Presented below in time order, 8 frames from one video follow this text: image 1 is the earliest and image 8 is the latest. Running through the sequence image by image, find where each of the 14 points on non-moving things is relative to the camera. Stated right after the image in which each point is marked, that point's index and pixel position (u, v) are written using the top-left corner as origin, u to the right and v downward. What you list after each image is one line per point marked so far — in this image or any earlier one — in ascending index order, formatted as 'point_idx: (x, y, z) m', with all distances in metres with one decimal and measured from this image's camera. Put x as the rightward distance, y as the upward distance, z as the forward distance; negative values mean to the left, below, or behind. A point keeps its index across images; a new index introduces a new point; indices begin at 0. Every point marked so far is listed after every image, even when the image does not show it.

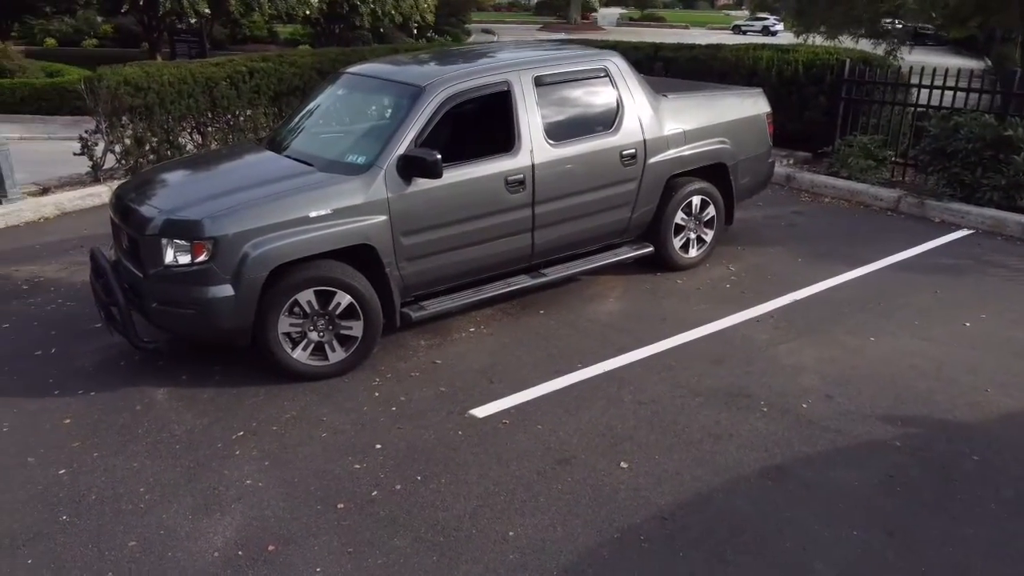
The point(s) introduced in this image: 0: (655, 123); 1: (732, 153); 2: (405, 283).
0: (+1.1, +1.2, +6.2) m
1: (+1.8, +1.1, +6.7) m
2: (-0.7, 0.0, +5.3) m
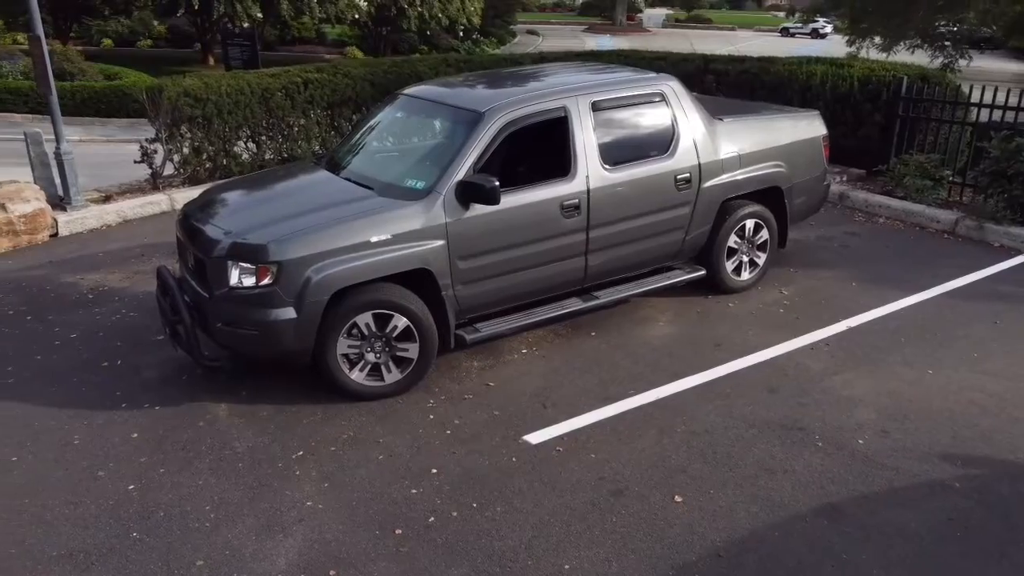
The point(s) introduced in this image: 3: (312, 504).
0: (+1.5, +1.1, +6.1) m
1: (+2.3, +0.9, +6.7) m
2: (-0.3, -0.1, +5.3) m
3: (-1.0, -1.1, +4.2) m
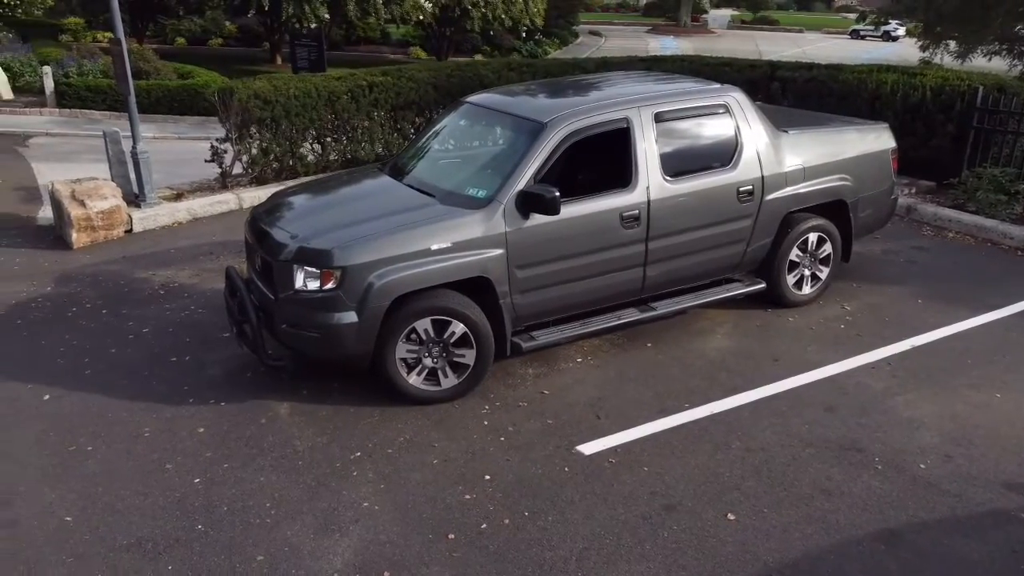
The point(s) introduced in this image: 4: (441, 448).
0: (+2.0, +1.0, +6.1) m
1: (+2.8, +0.8, +6.6) m
2: (0.0, -0.2, +5.4) m
3: (-0.8, -1.1, +4.3) m
4: (-0.4, -0.9, +4.8) m
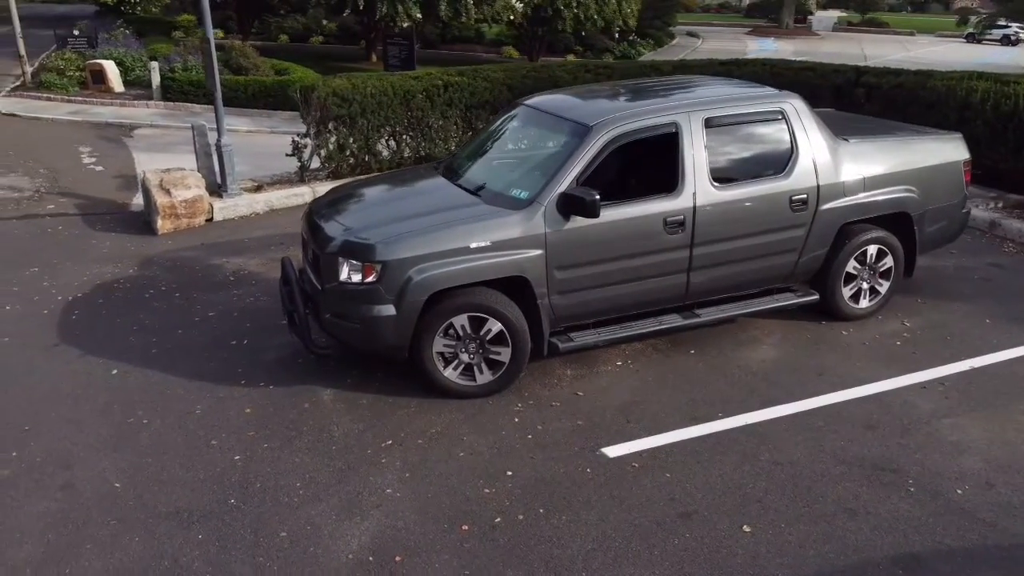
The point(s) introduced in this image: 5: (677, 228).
0: (+2.3, +0.9, +5.9) m
1: (+3.2, +0.7, +6.3) m
2: (+0.3, -0.2, +5.4) m
3: (-0.7, -1.1, +4.4) m
4: (-0.3, -0.9, +4.9) m
5: (+1.1, +0.4, +5.5) m
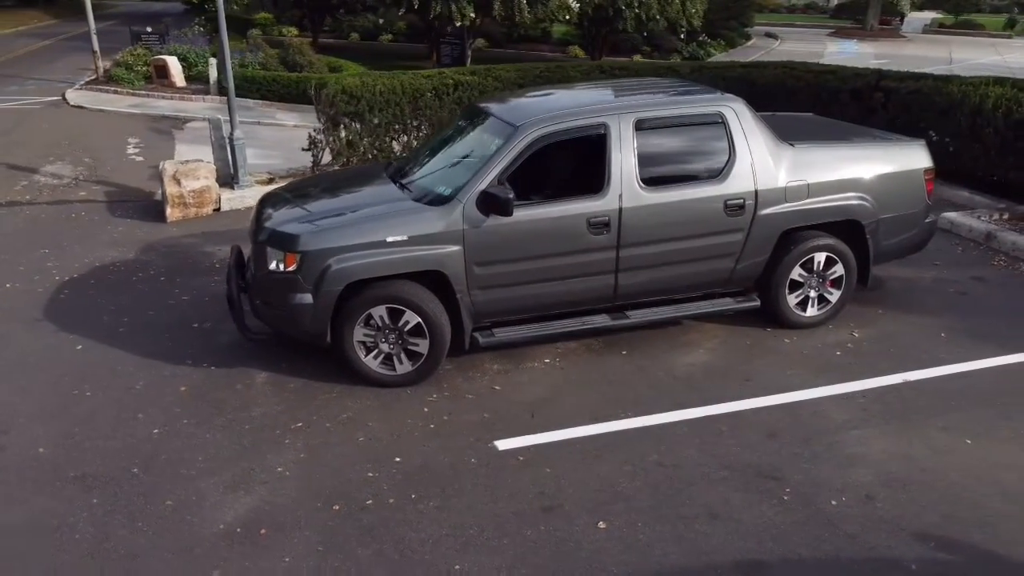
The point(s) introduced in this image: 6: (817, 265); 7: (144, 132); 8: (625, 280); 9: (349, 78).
0: (+1.9, +0.8, +5.9) m
1: (+2.7, +0.6, +6.2) m
2: (-0.2, -0.1, +5.6) m
3: (-1.3, -1.0, +4.7) m
4: (-0.9, -0.9, +5.1) m
5: (+0.6, +0.4, +5.6) m
6: (+2.3, +0.2, +6.2) m
7: (-7.3, +3.1, +16.2) m
8: (+0.8, +0.1, +5.8) m
9: (-2.2, +2.8, +10.8) m
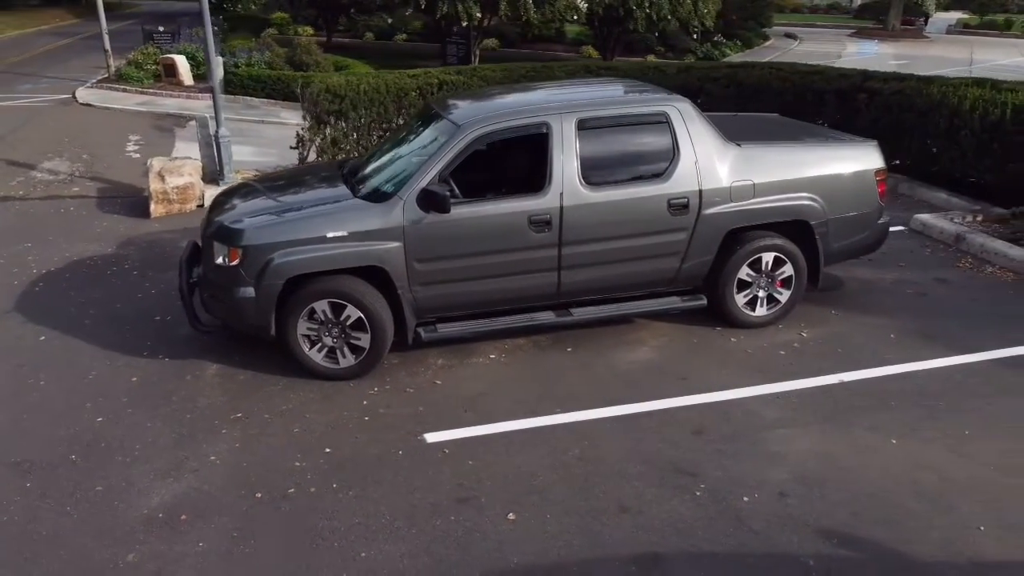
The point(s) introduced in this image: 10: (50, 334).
0: (+1.5, +0.8, +5.9) m
1: (+2.4, +0.6, +6.2) m
2: (-0.6, -0.1, +5.7) m
3: (-1.7, -1.0, +4.8) m
4: (-1.3, -0.8, +5.2) m
5: (+0.2, +0.4, +5.6) m
6: (+1.9, +0.2, +6.2) m
7: (-7.4, +3.2, +16.5) m
8: (+0.4, +0.1, +5.8) m
9: (-2.4, +2.8, +11.0) m
10: (-3.7, -0.4, +6.6) m
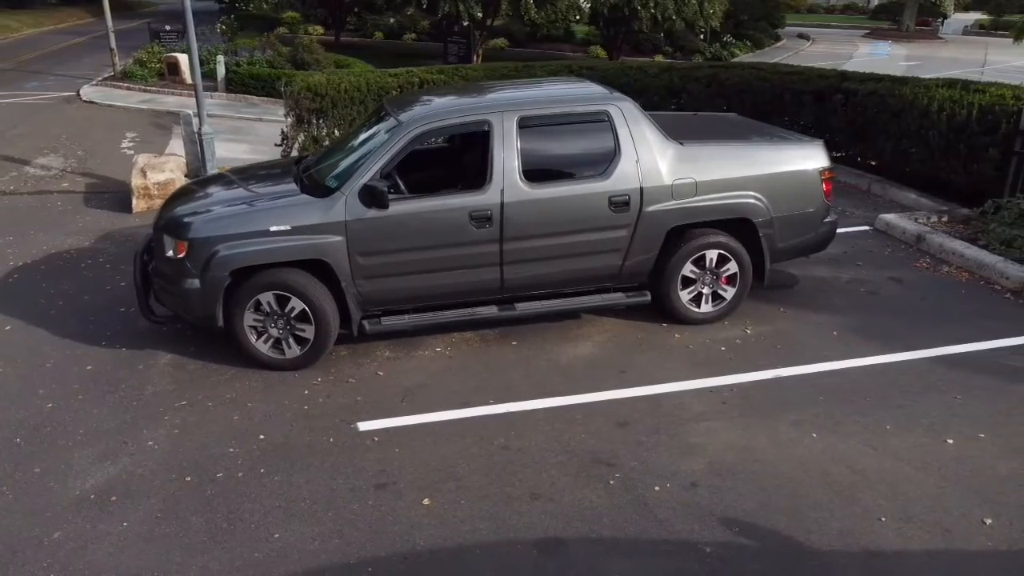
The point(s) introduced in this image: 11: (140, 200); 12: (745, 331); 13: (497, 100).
0: (+1.1, +0.9, +6.0) m
1: (+2.0, +0.6, +6.3) m
2: (-1.1, -0.1, +5.8) m
3: (-2.2, -0.9, +5.0) m
4: (-1.7, -0.8, +5.3) m
5: (-0.2, +0.5, +5.8) m
6: (+1.5, +0.2, +6.3) m
7: (-7.6, +3.3, +16.8) m
8: (0.0, +0.1, +5.9) m
9: (-2.7, +2.9, +11.2) m
10: (-4.1, -0.3, +6.8) m
11: (-4.6, +1.1, +10.1) m
12: (+1.8, -0.3, +6.4) m
13: (-0.1, +1.4, +6.0) m
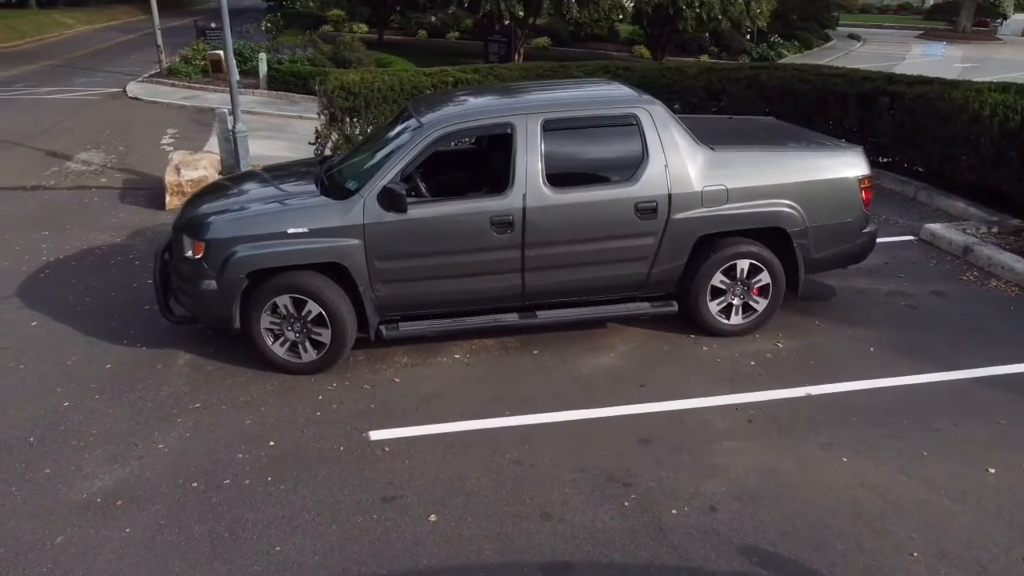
0: (+1.2, +0.8, +5.8) m
1: (+2.1, +0.5, +6.0) m
2: (-0.9, -0.1, +5.7) m
3: (-2.1, -1.0, +4.9) m
4: (-1.6, -0.8, +5.3) m
5: (0.0, +0.4, +5.6) m
6: (+1.7, +0.1, +6.1) m
7: (-6.8, +3.4, +17.0) m
8: (+0.1, +0.1, +5.8) m
9: (-2.2, +2.9, +11.1) m
10: (-3.9, -0.3, +6.8) m
11: (-4.2, +1.1, +10.2) m
12: (+2.0, -0.4, +6.1) m
13: (+0.1, +1.3, +5.9) m
